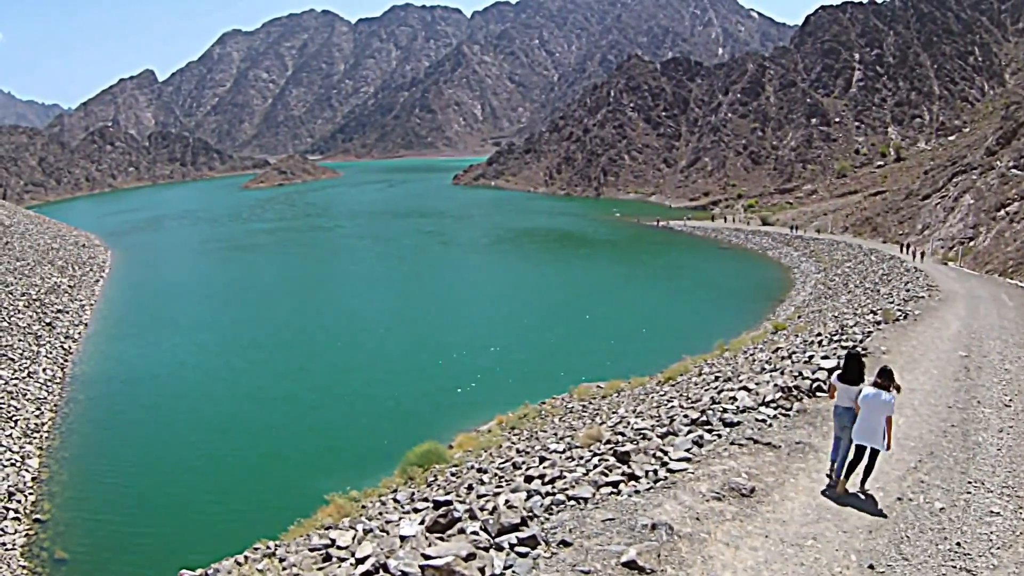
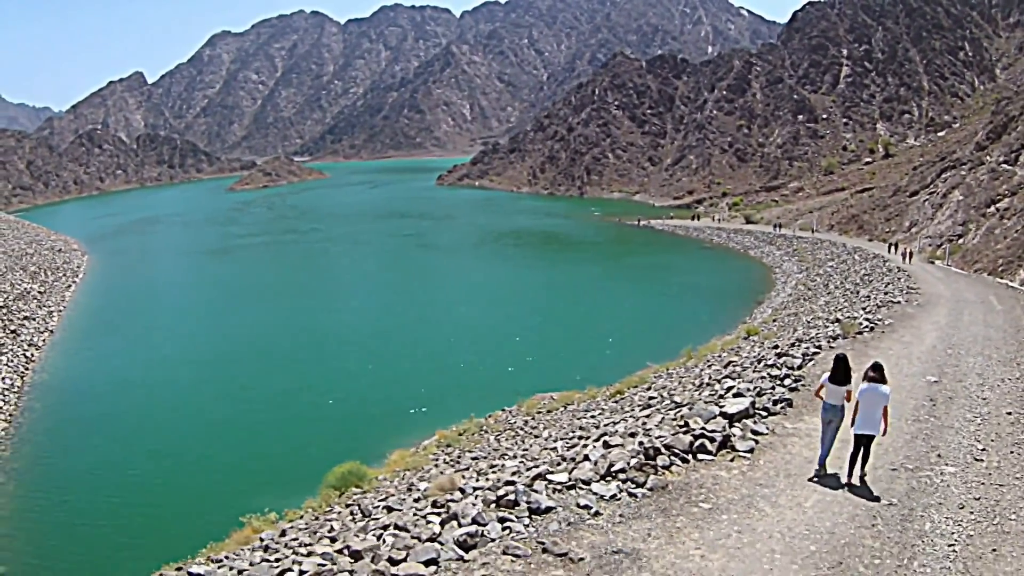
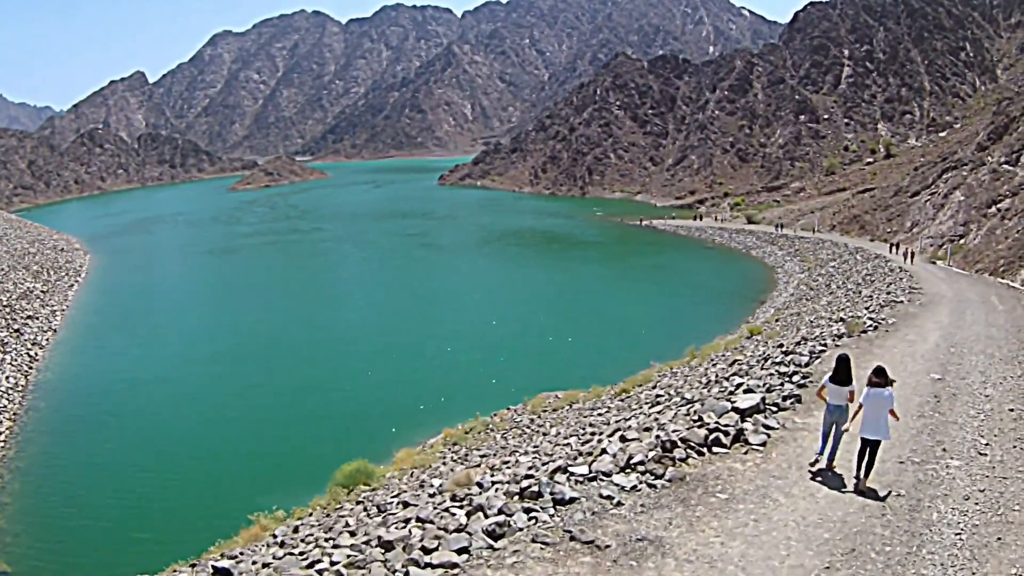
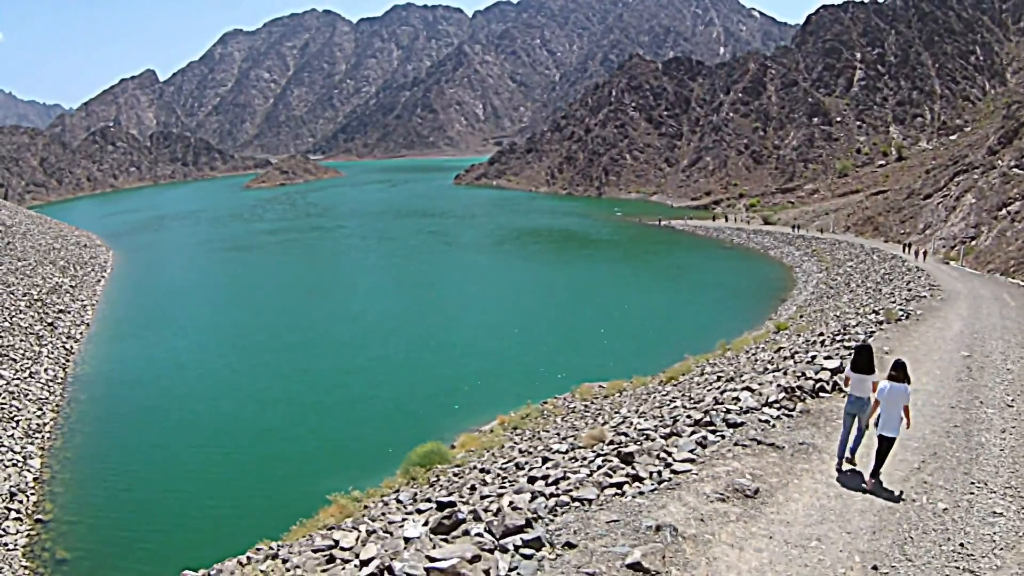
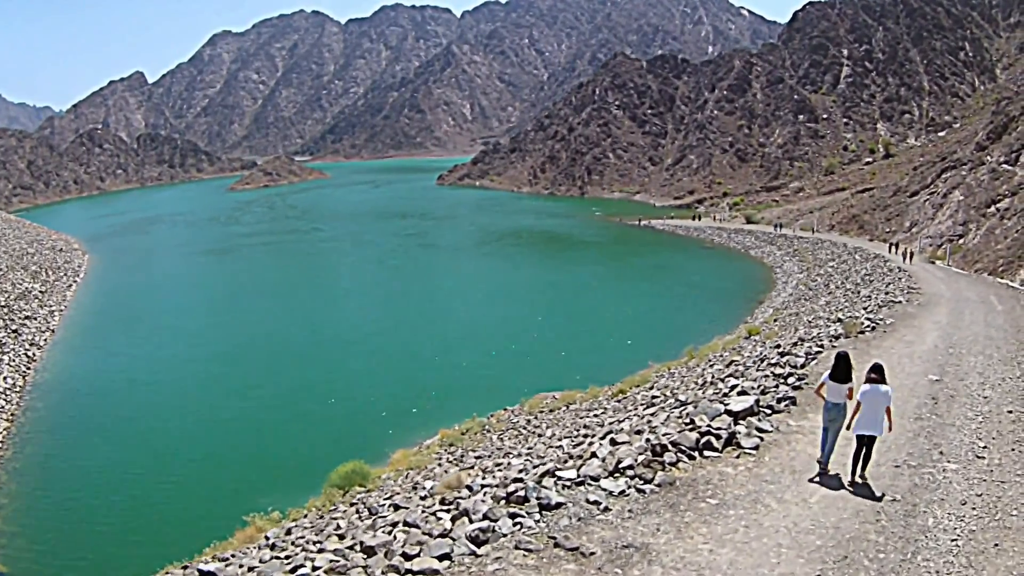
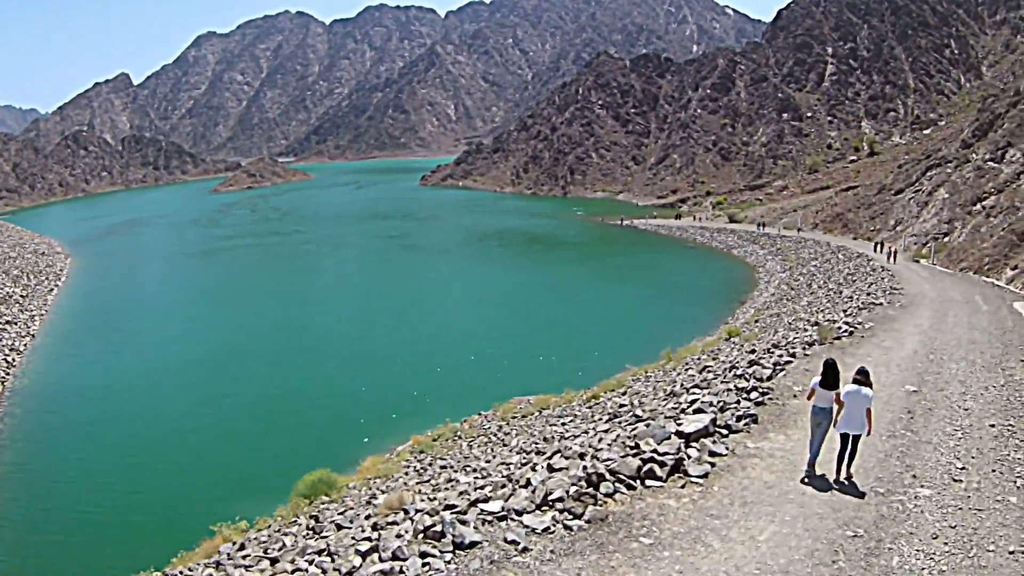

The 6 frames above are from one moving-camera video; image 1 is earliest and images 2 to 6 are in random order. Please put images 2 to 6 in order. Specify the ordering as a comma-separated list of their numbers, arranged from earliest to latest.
3, 6, 2, 4, 5
